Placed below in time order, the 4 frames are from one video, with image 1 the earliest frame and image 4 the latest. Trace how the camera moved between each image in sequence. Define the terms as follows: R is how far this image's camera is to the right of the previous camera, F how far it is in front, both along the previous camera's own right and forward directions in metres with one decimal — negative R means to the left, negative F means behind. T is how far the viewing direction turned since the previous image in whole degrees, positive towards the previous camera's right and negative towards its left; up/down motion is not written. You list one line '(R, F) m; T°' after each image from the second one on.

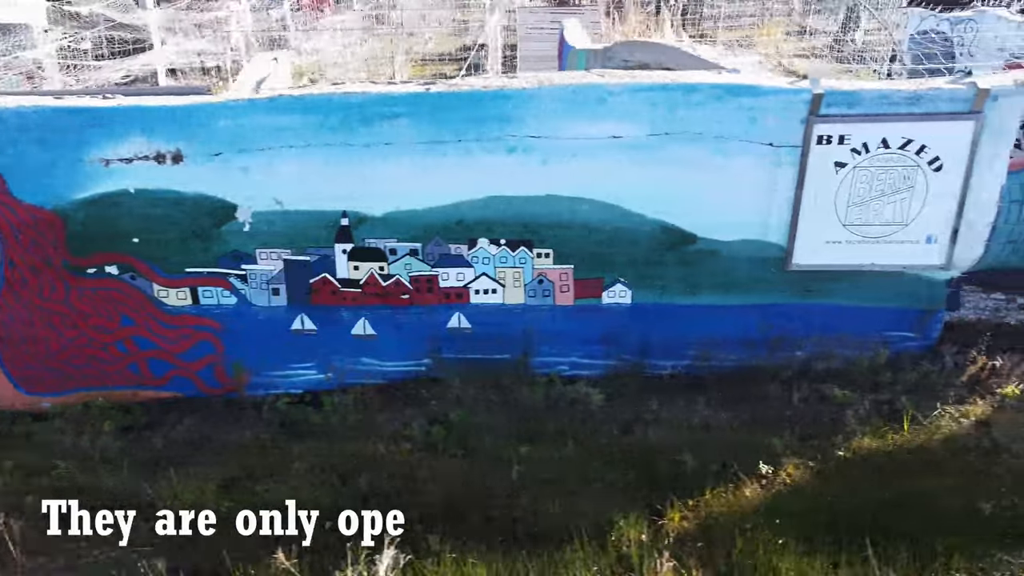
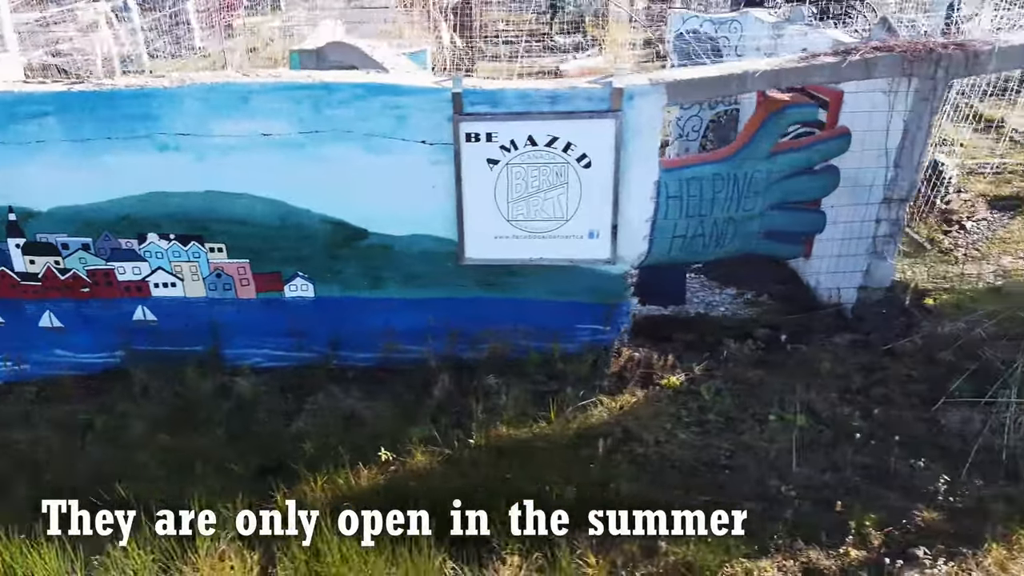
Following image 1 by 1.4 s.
(+1.9, -0.1) m; 0°
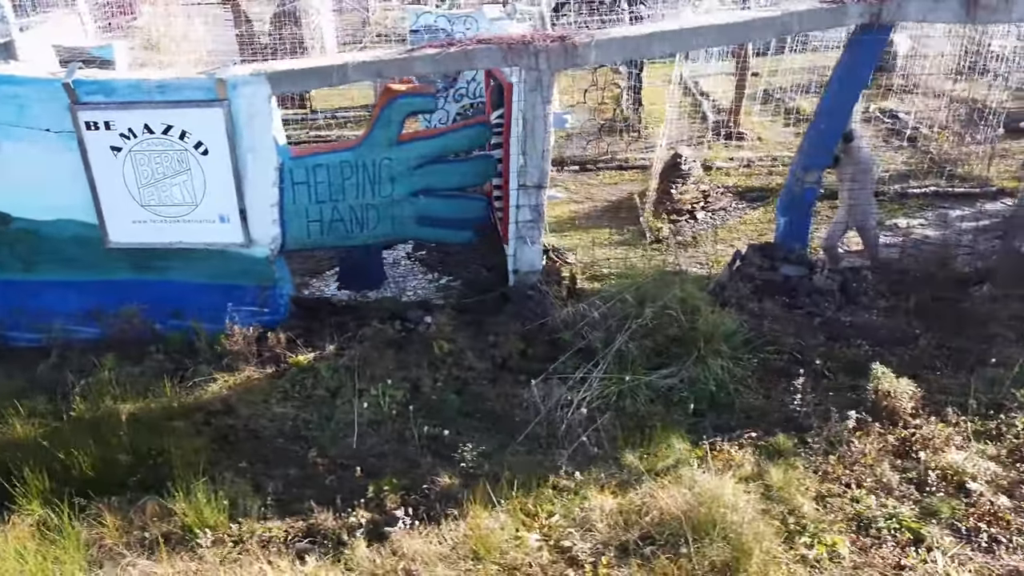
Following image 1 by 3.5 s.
(+2.2, -0.2) m; 0°
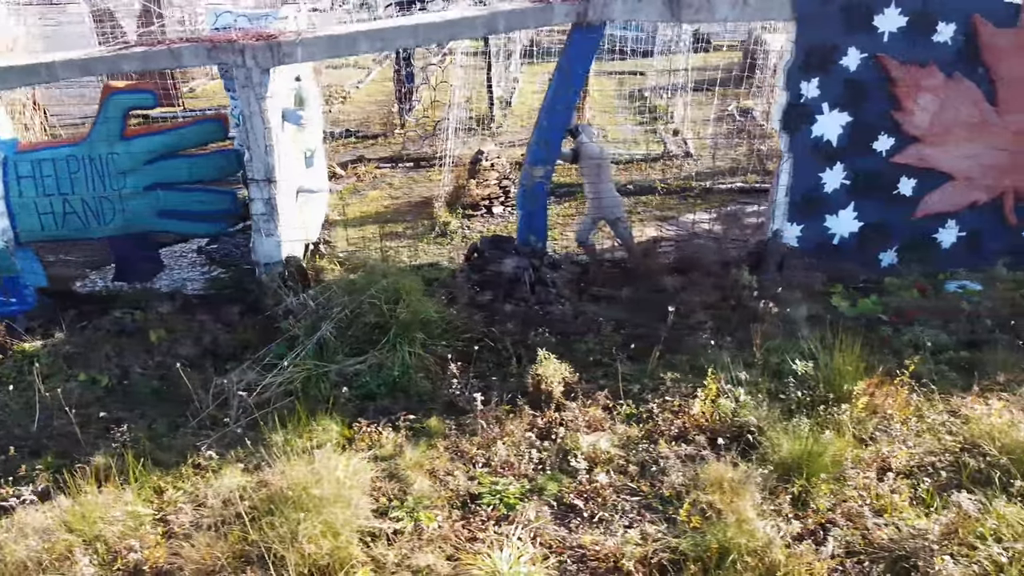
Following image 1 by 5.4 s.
(+1.8, -0.2) m; 0°
